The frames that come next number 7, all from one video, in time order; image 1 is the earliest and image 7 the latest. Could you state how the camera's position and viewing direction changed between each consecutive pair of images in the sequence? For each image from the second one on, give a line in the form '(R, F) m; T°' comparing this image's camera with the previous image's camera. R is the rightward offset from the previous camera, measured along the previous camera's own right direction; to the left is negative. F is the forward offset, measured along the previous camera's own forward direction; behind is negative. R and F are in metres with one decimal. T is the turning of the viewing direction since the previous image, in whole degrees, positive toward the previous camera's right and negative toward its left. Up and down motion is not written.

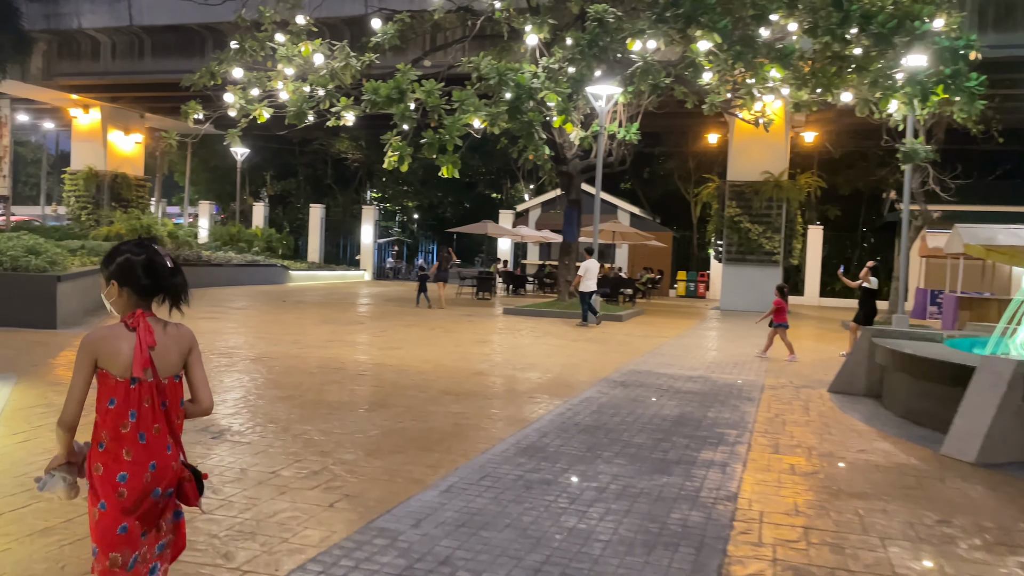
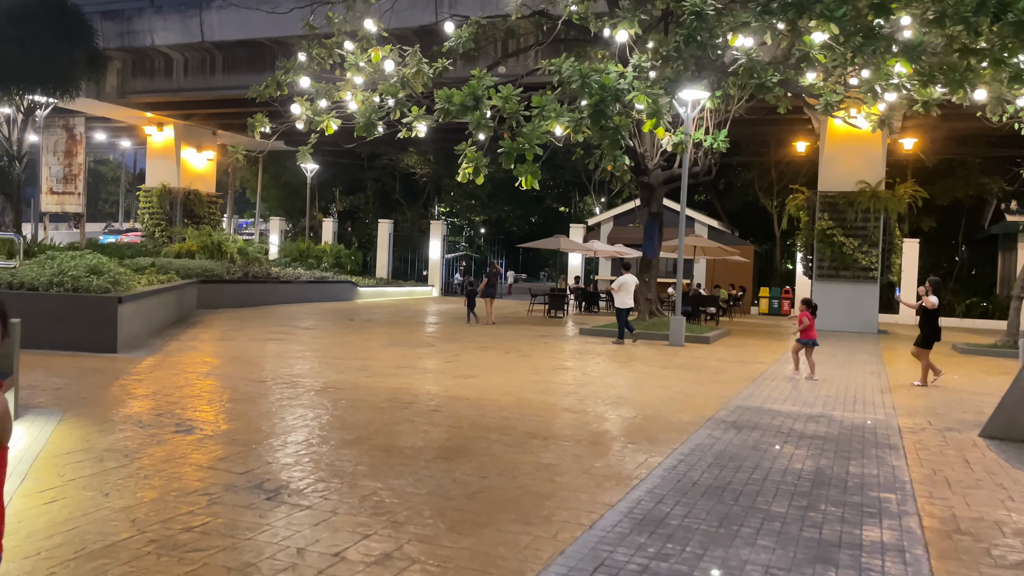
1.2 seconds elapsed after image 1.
(-0.3, +0.9) m; -5°
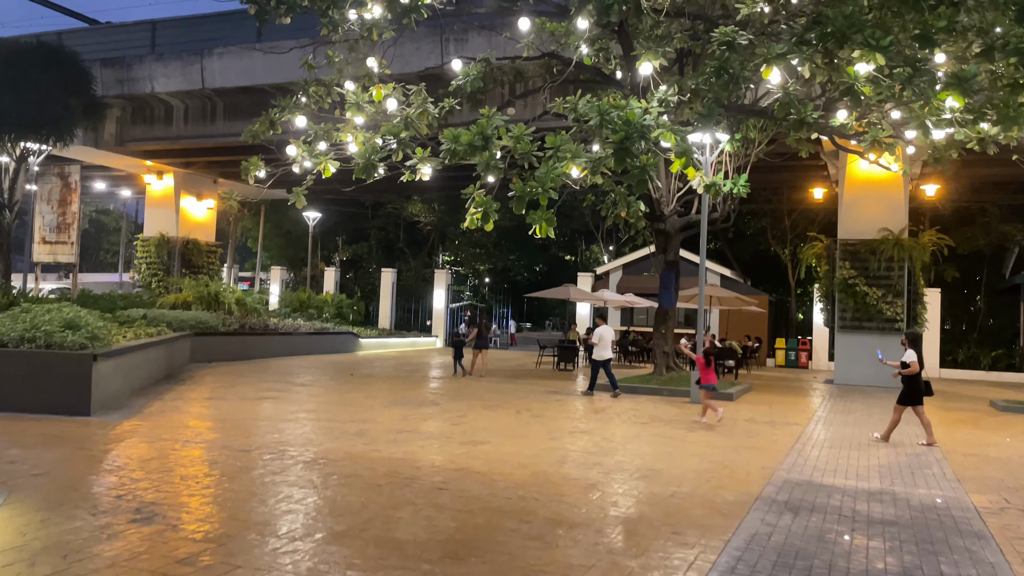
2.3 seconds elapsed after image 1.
(-0.1, +0.9) m; 0°
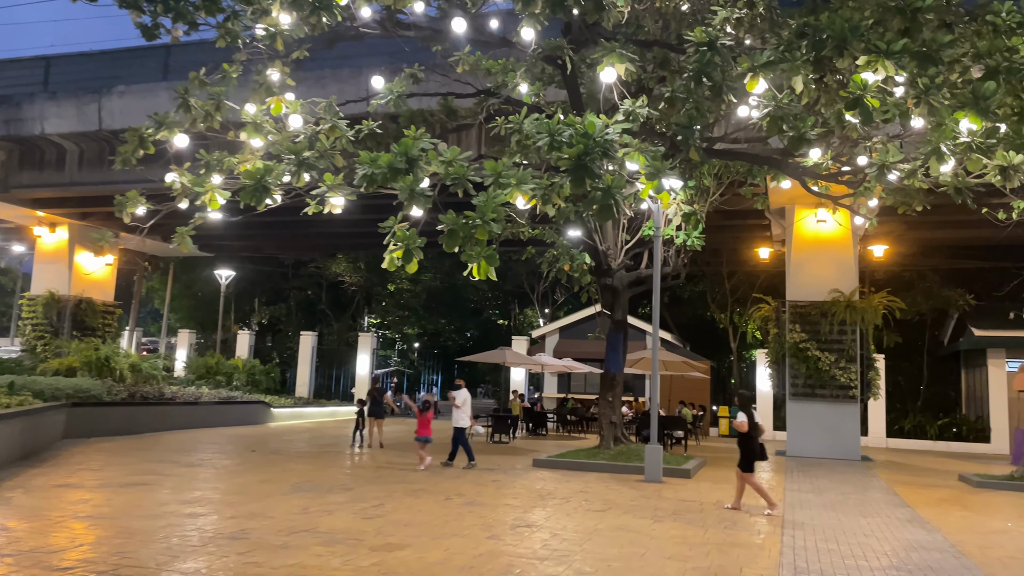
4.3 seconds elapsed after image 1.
(0.0, +1.7) m; +5°
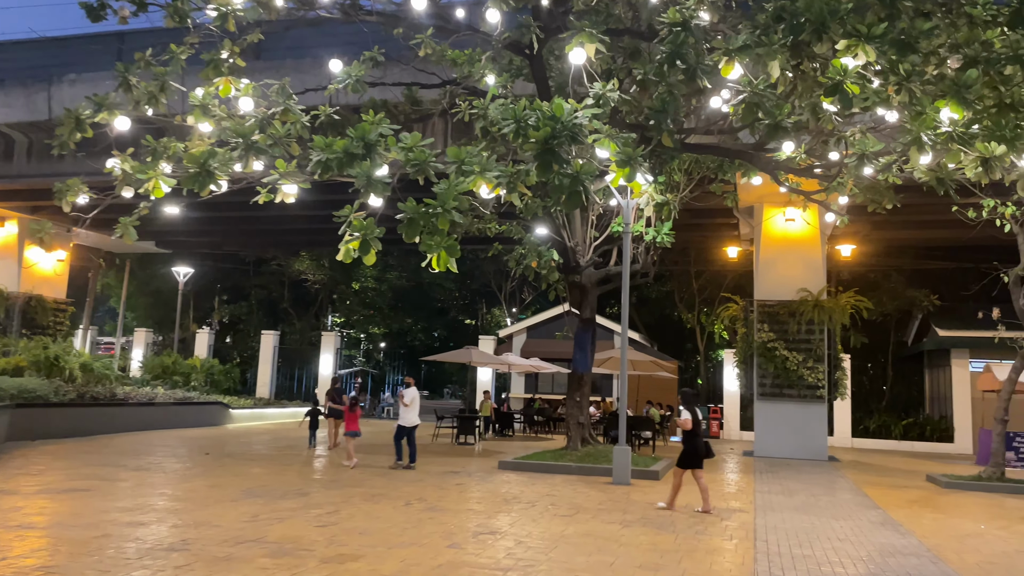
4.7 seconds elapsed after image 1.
(0.0, +0.4) m; +2°
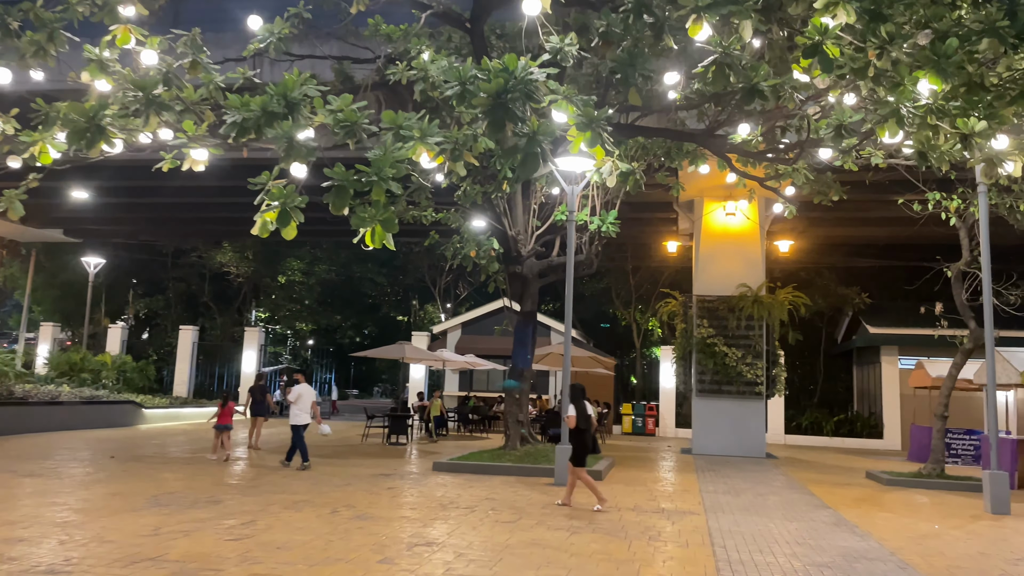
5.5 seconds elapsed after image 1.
(-0.1, +0.7) m; +5°
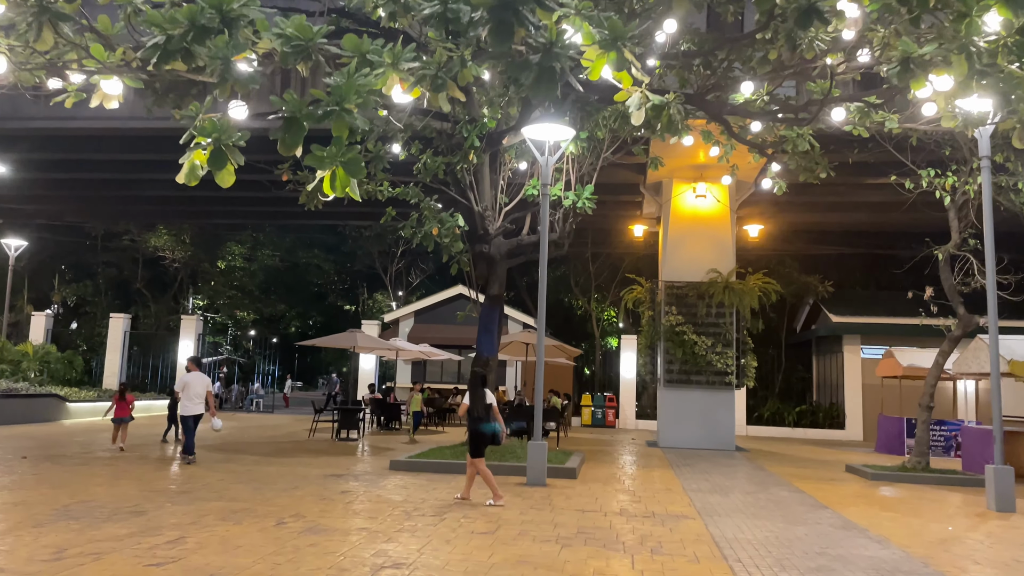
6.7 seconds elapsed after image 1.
(-0.3, +1.1) m; +4°
